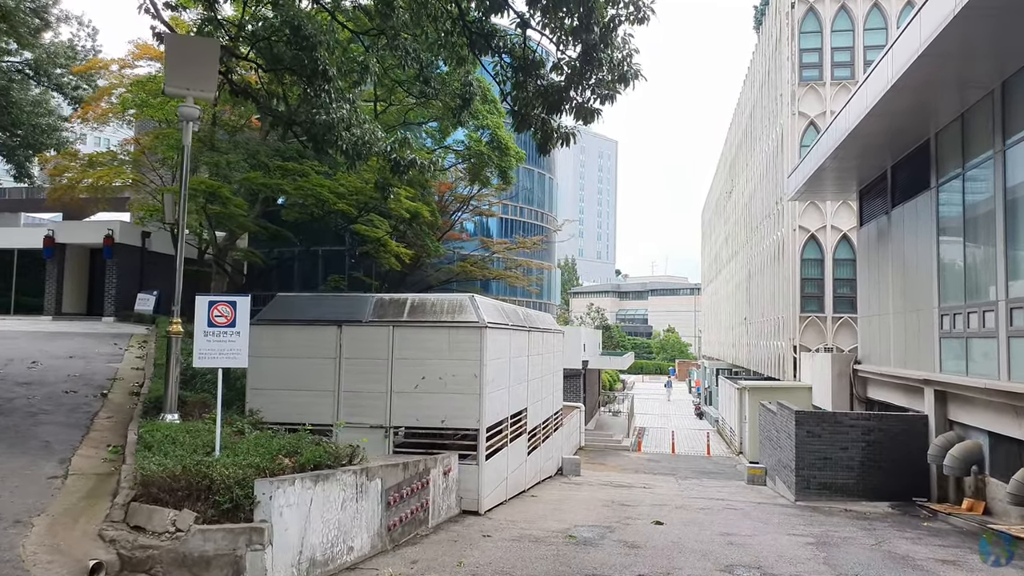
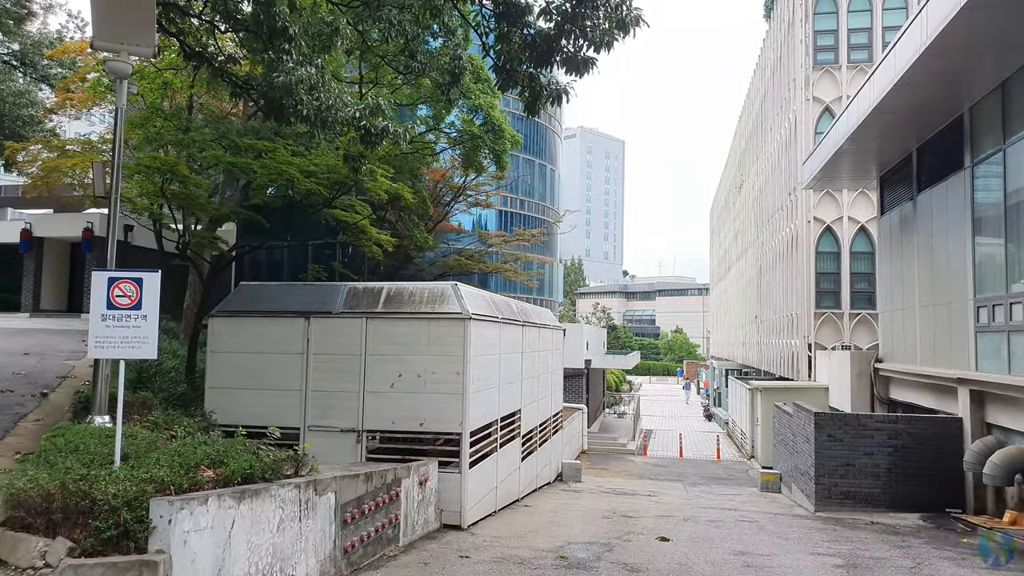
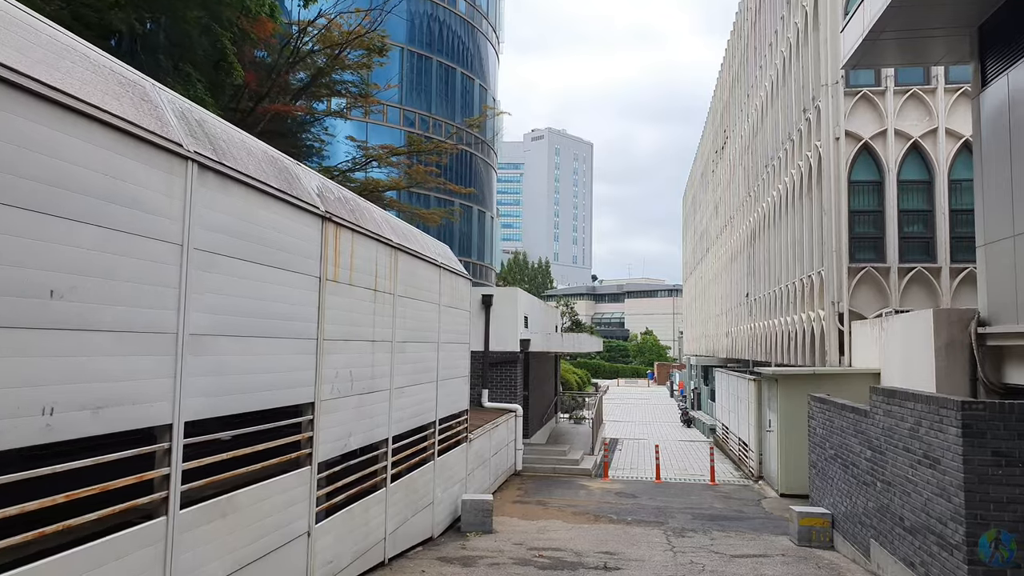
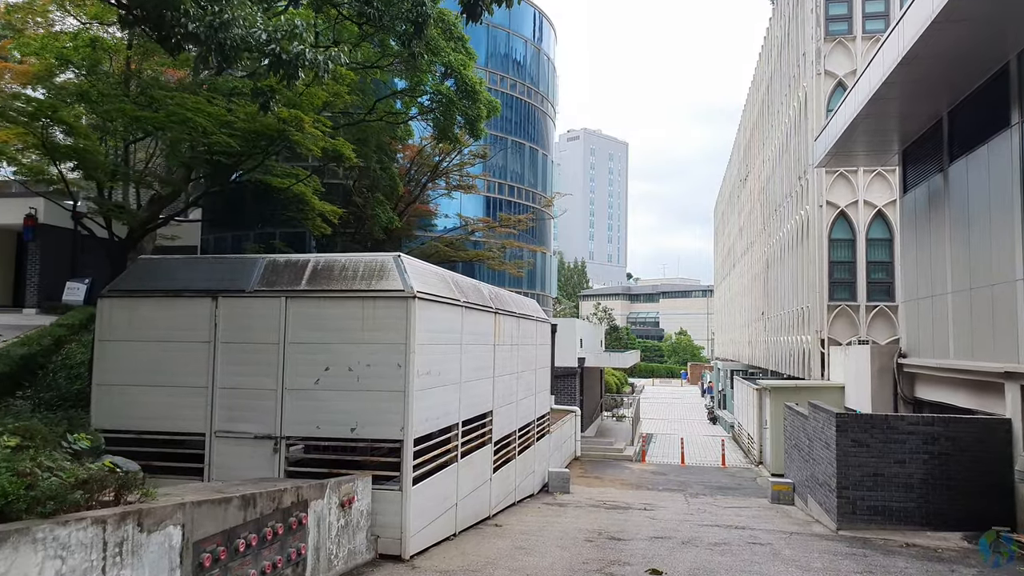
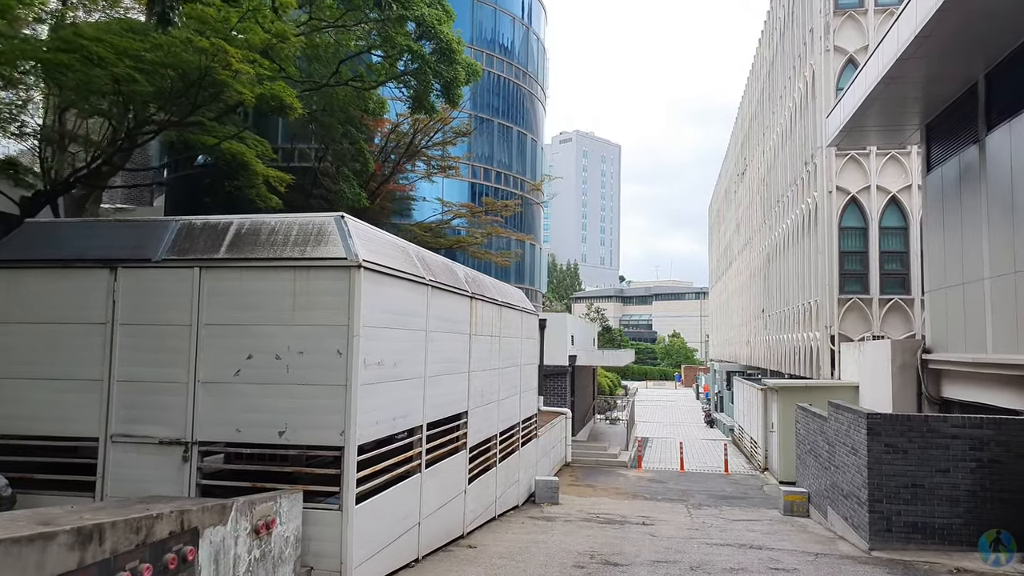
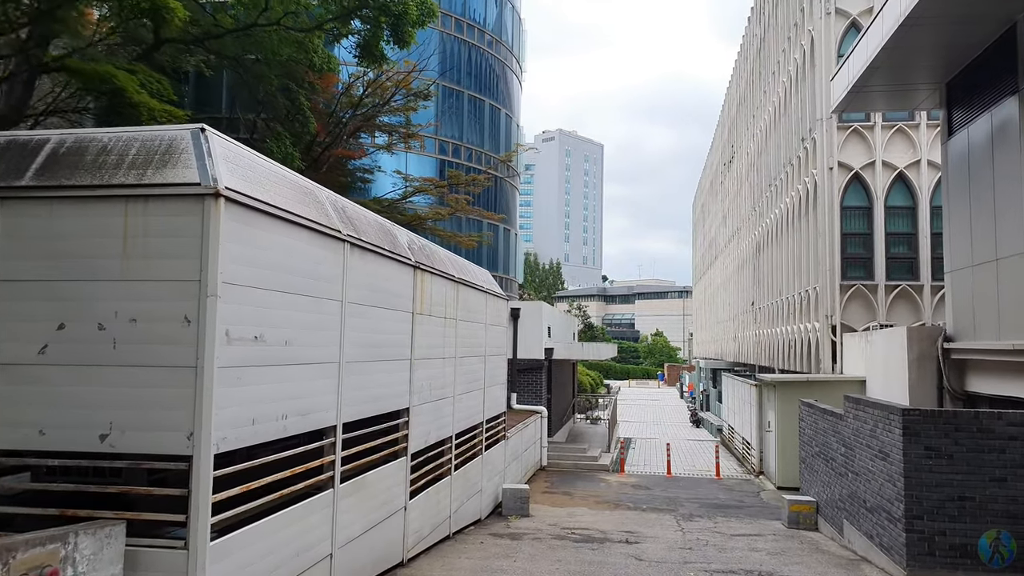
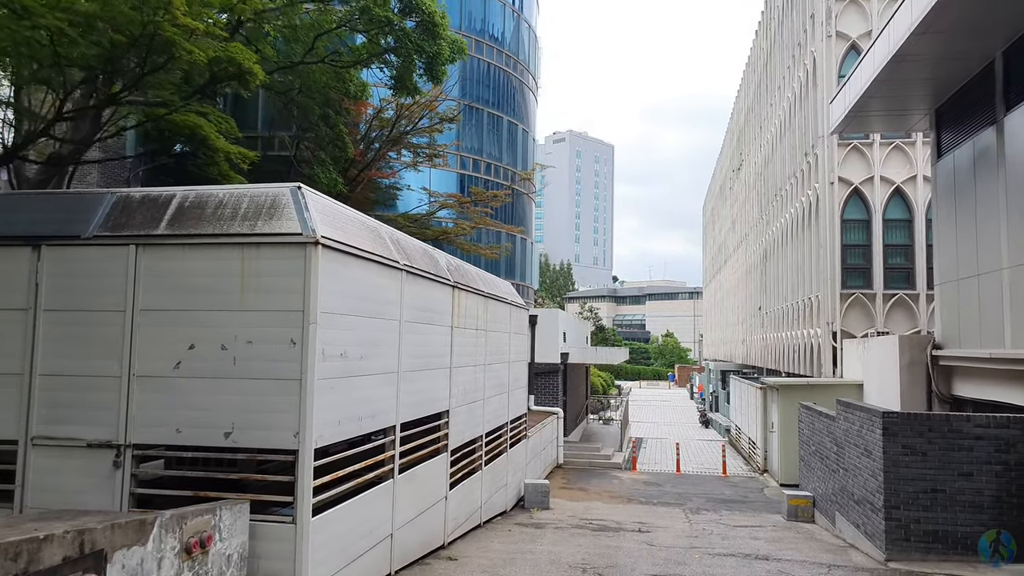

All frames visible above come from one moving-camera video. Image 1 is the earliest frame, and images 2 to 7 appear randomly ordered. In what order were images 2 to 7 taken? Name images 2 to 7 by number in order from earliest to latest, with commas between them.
2, 4, 5, 7, 6, 3
